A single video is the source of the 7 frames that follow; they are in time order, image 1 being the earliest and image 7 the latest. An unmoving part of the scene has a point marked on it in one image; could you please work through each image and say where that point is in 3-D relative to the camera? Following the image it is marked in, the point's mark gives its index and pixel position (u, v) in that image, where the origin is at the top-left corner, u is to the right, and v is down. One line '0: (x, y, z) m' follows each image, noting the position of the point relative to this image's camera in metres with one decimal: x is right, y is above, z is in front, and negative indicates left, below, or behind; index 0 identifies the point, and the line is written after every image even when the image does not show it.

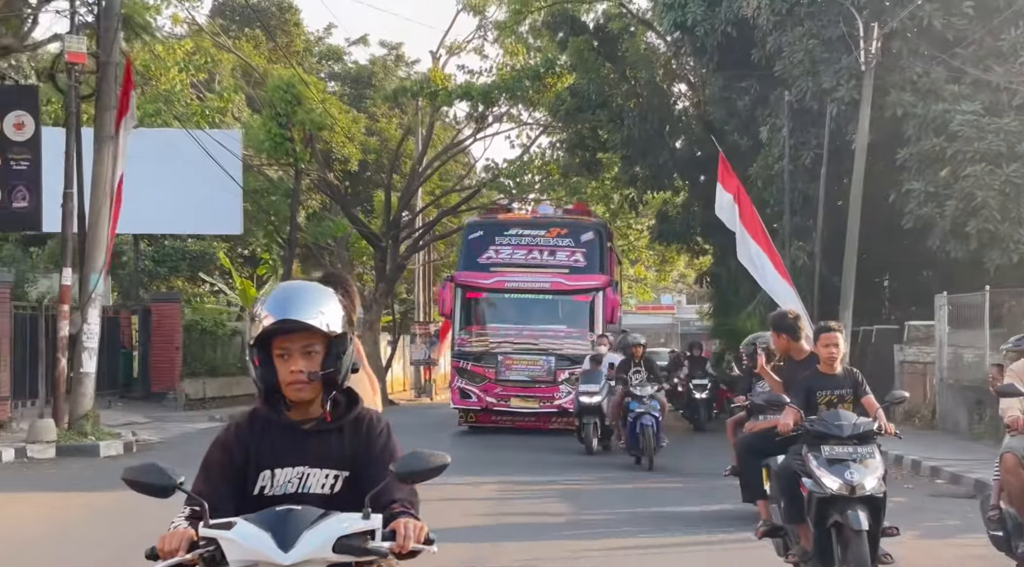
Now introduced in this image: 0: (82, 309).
0: (-4.6, -0.3, +19.0) m
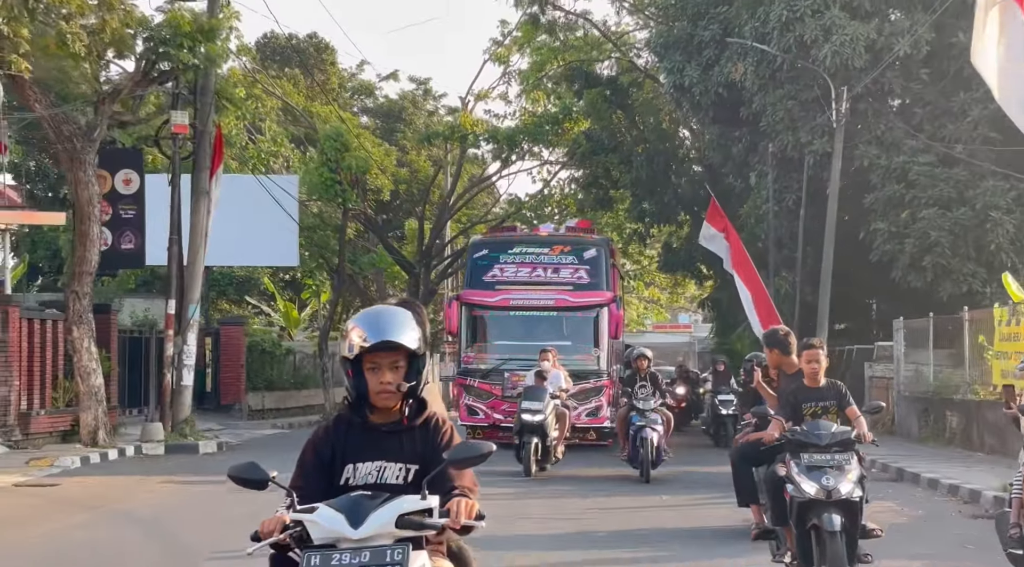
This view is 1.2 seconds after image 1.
0: (-4.3, -0.6, +23.1) m
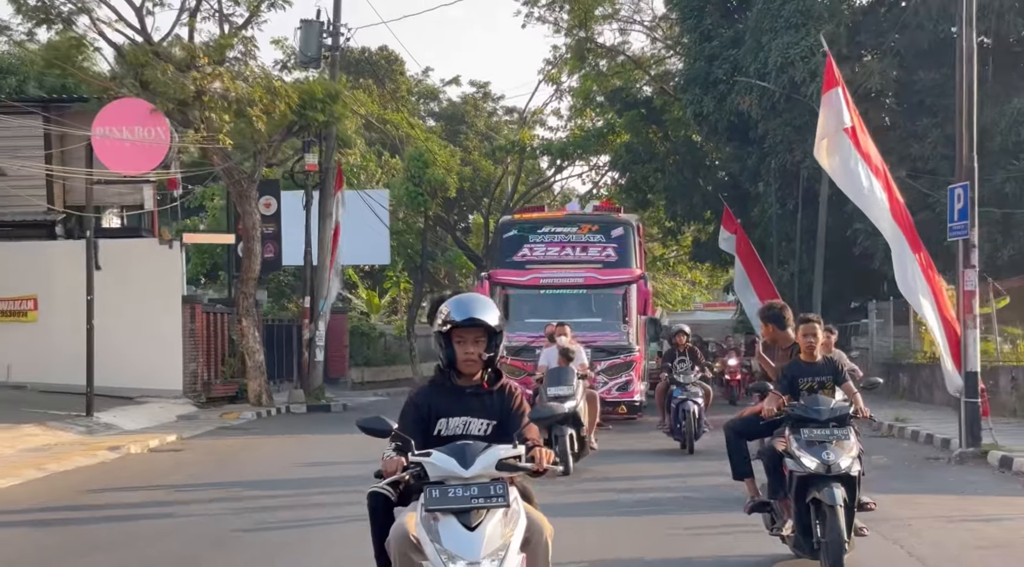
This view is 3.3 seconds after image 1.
0: (-3.4, -0.6, +30.4) m
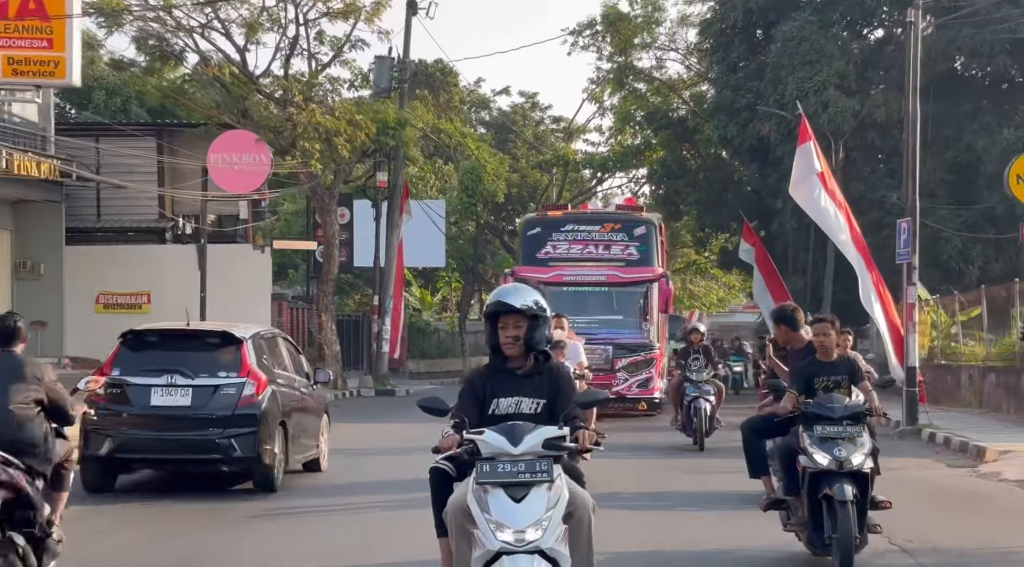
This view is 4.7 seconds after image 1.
0: (-2.6, -0.7, +34.9) m
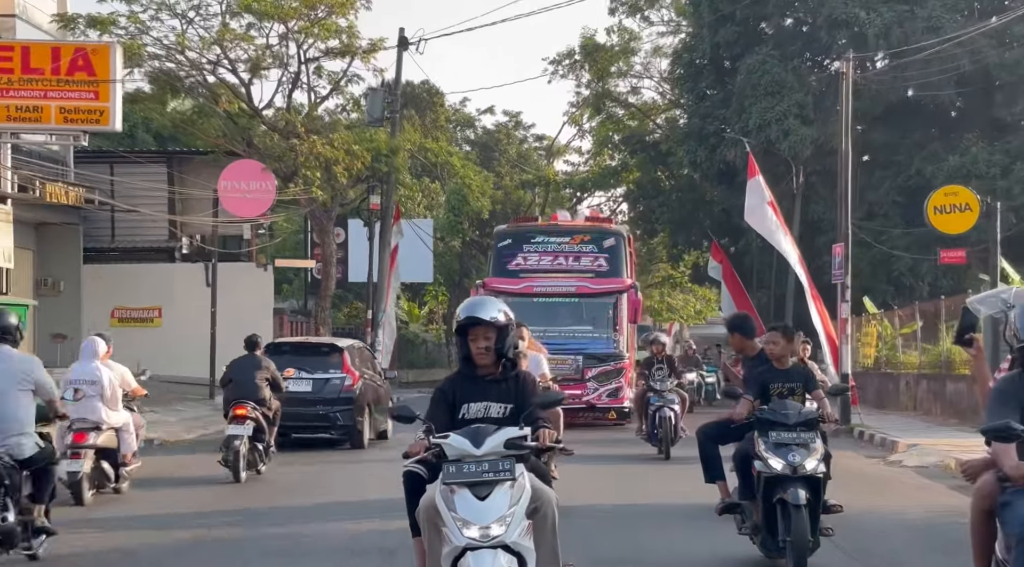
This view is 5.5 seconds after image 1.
0: (-2.9, -1.0, +37.7) m
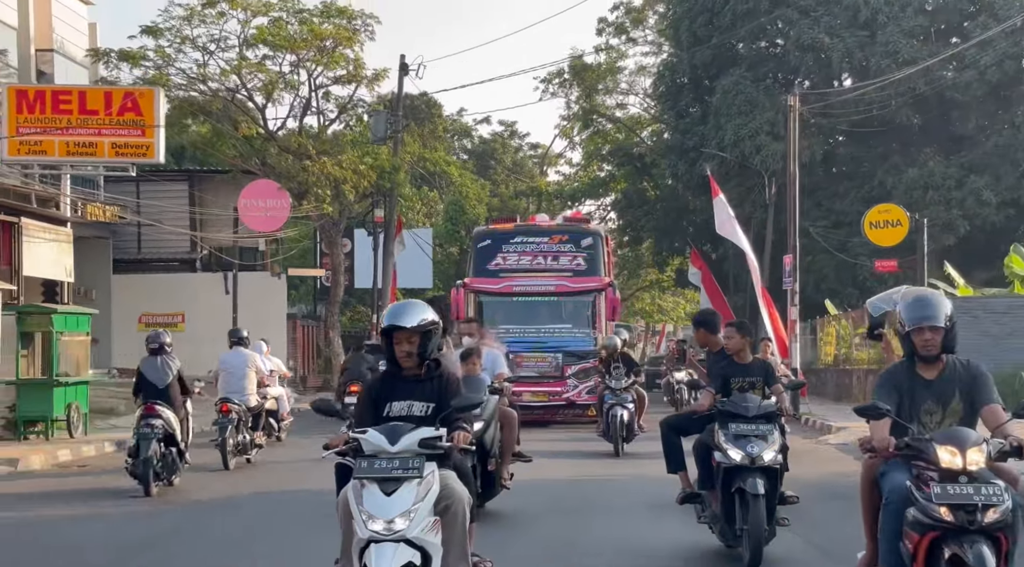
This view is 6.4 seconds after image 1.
0: (-3.1, -1.1, +40.9) m
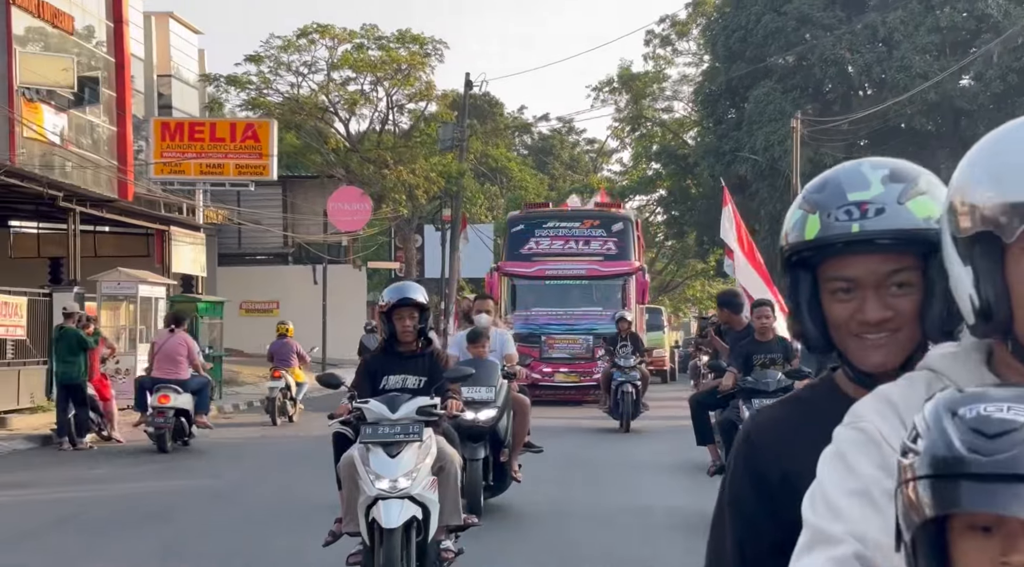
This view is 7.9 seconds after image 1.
0: (-1.7, -0.9, +46.3) m
